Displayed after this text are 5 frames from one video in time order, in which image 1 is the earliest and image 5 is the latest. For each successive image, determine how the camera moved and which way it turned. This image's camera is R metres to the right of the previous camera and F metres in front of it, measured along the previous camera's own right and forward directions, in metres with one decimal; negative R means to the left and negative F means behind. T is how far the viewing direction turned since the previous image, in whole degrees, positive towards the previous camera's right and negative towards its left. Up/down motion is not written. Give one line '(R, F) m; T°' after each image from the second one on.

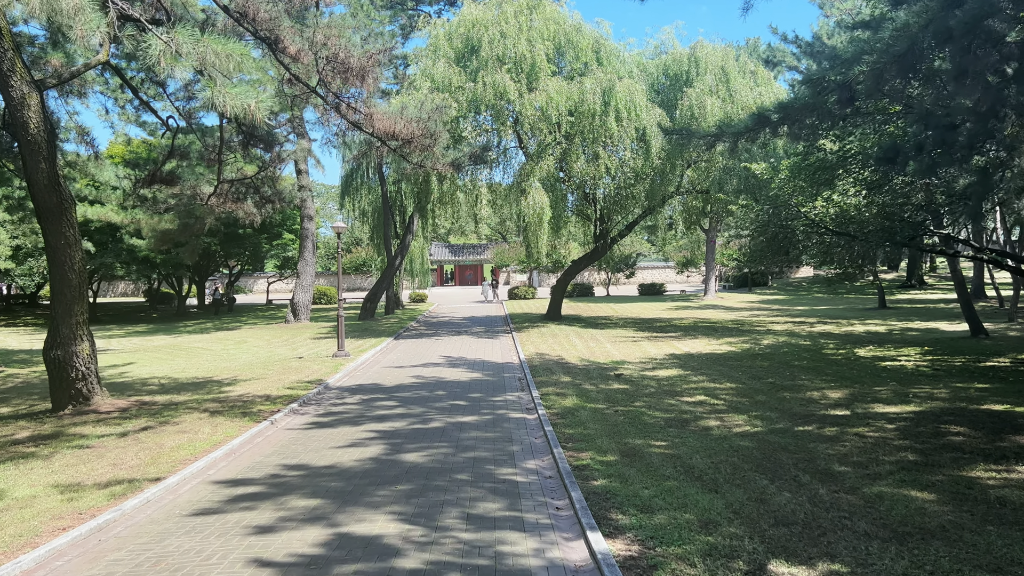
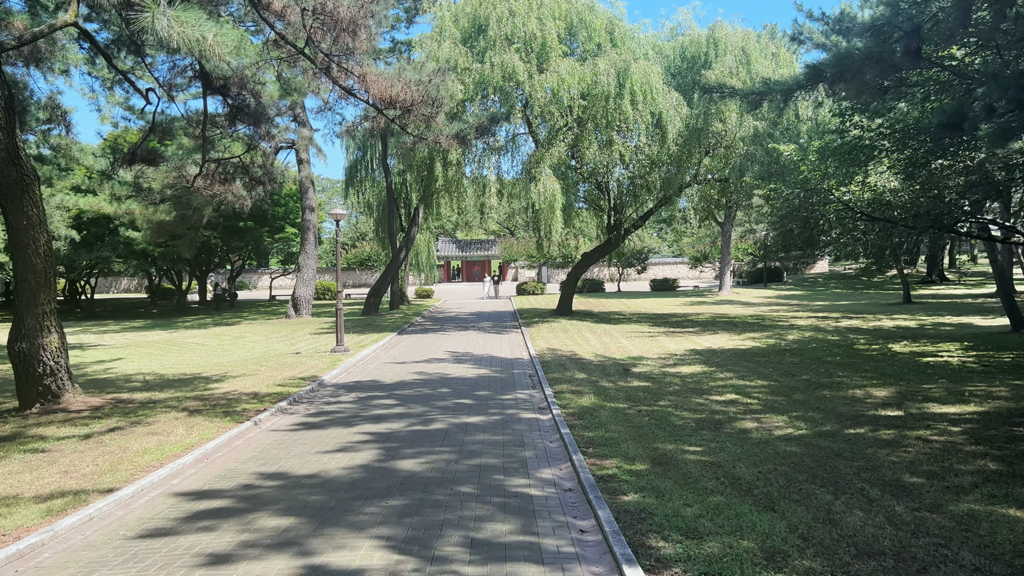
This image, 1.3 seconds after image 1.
(0.0, +0.8) m; -1°
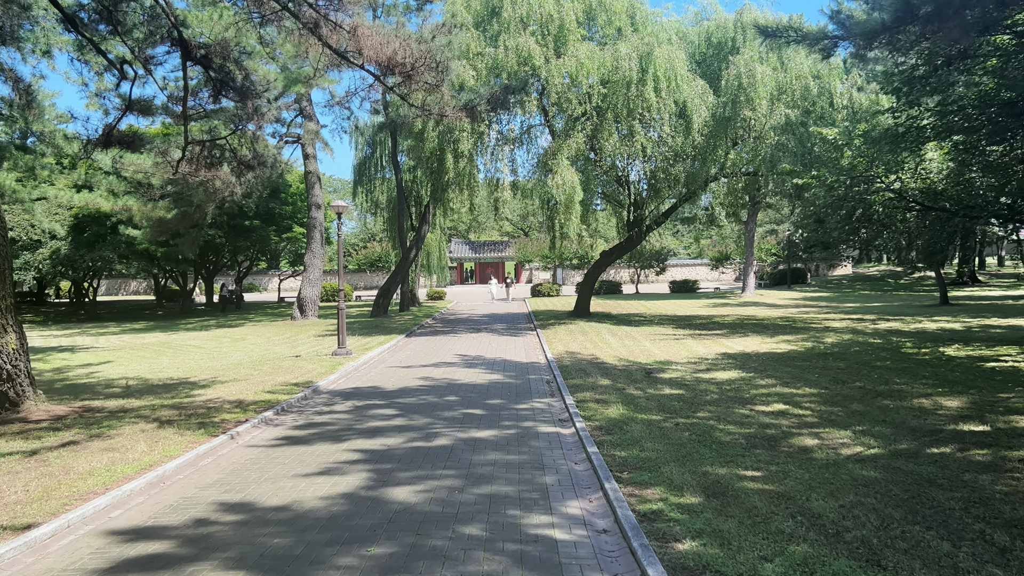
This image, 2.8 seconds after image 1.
(0.0, +1.0) m; -1°
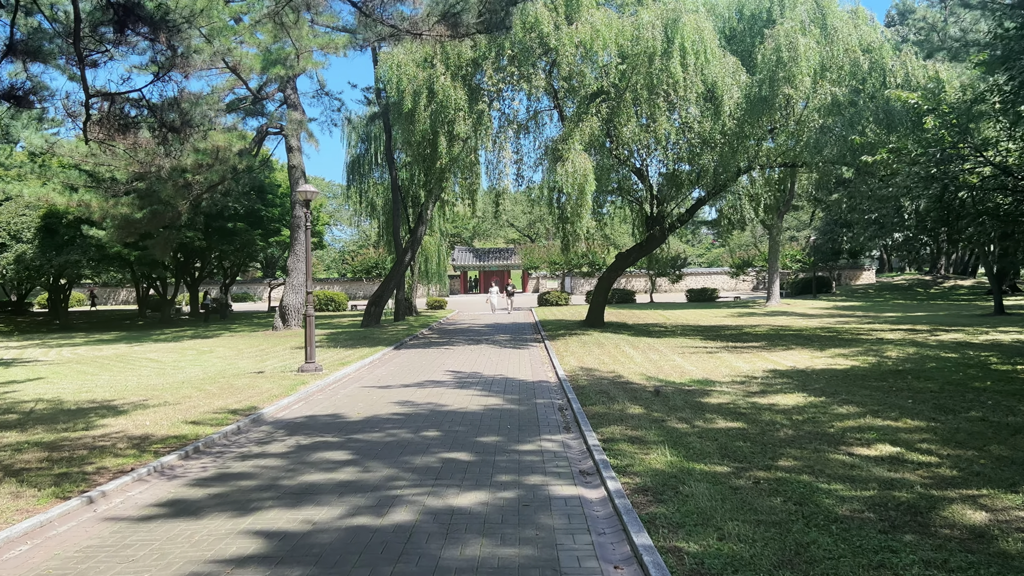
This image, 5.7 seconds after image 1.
(+0.1, +2.0) m; -1°
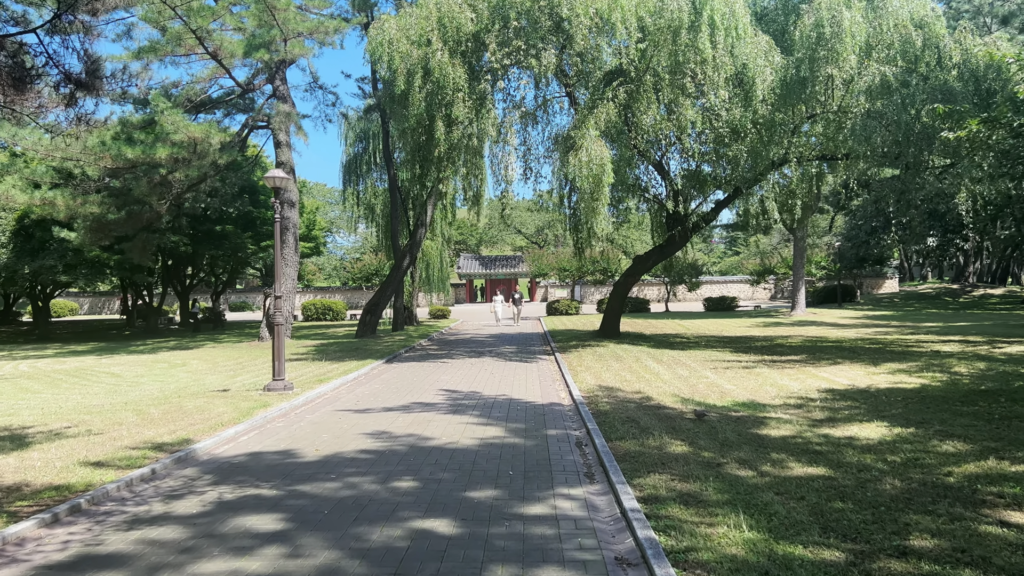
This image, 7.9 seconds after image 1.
(0.0, +1.5) m; -1°
